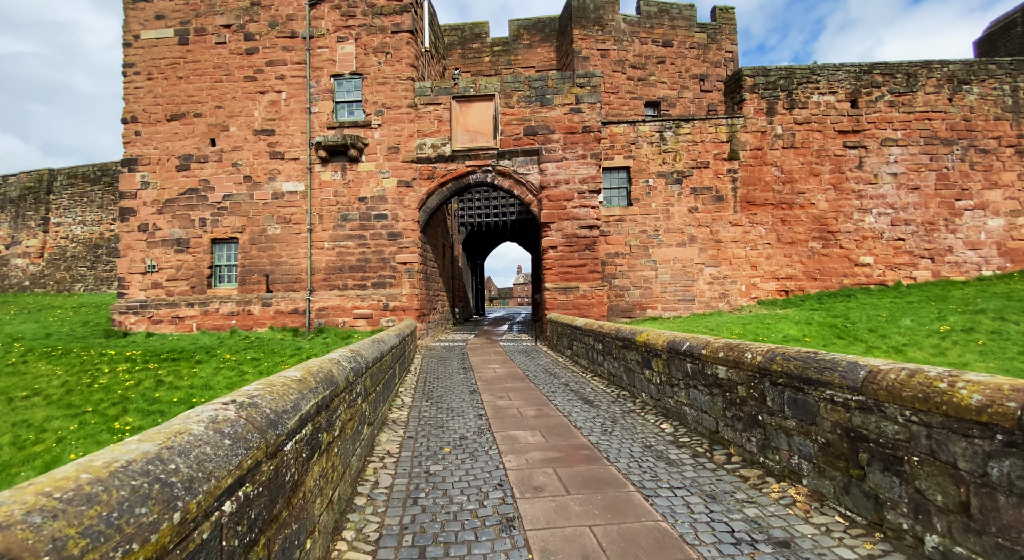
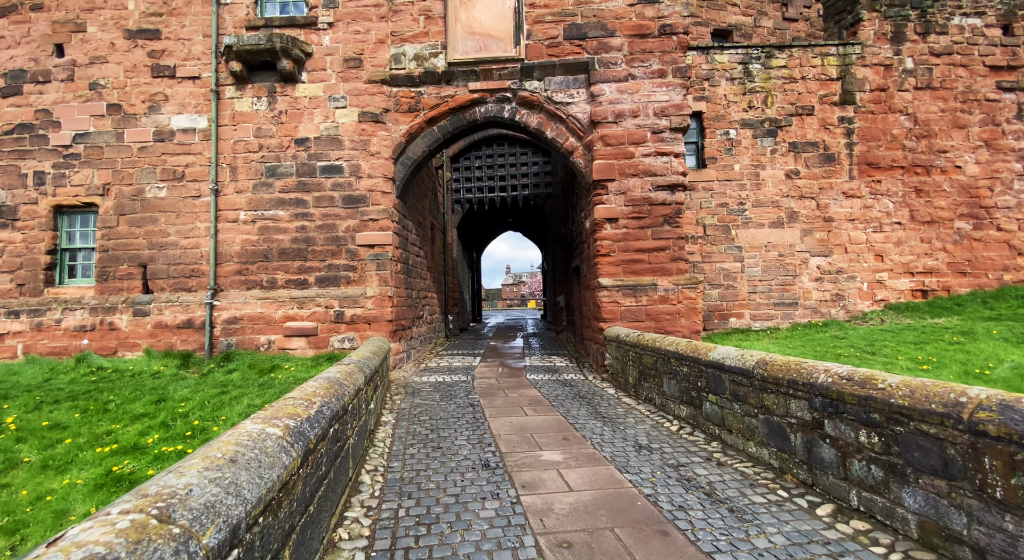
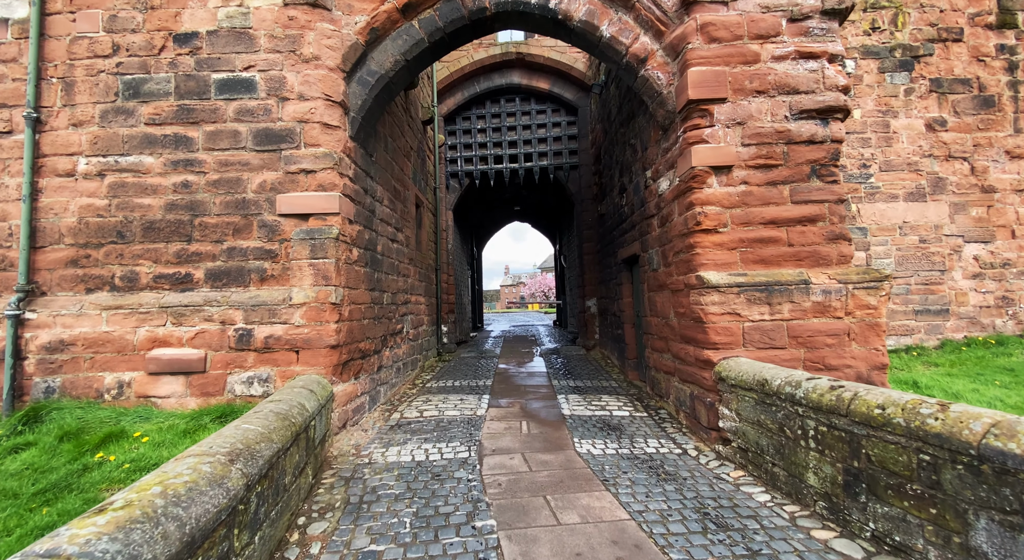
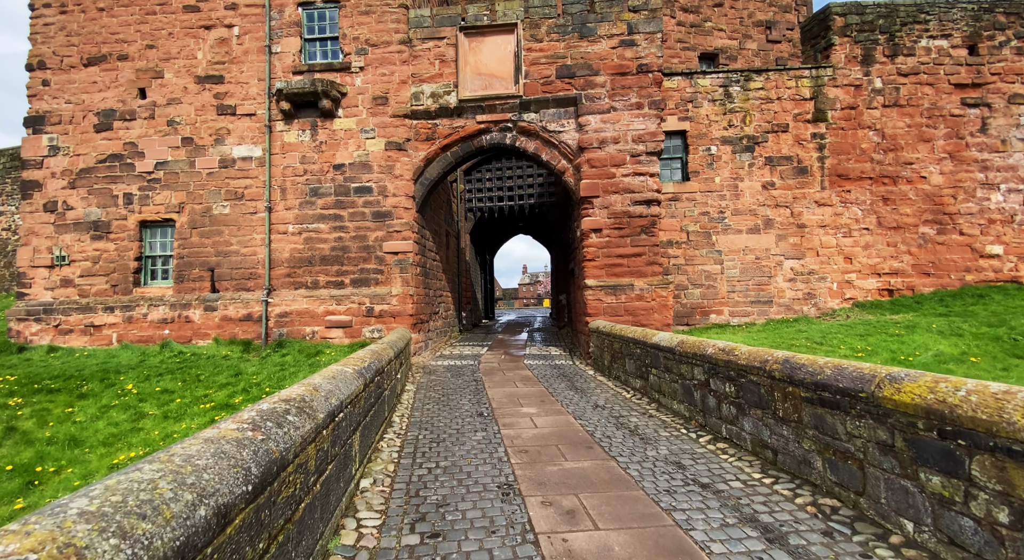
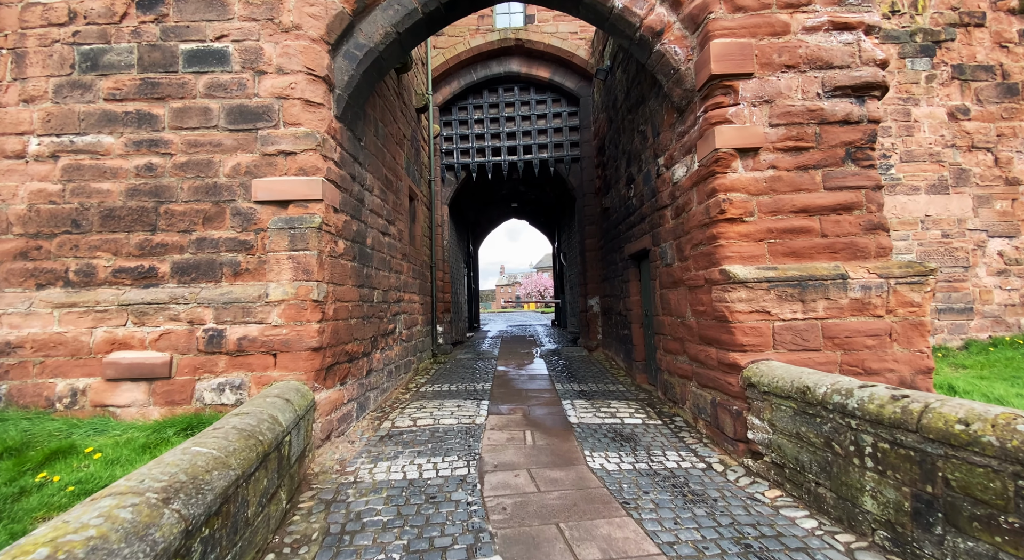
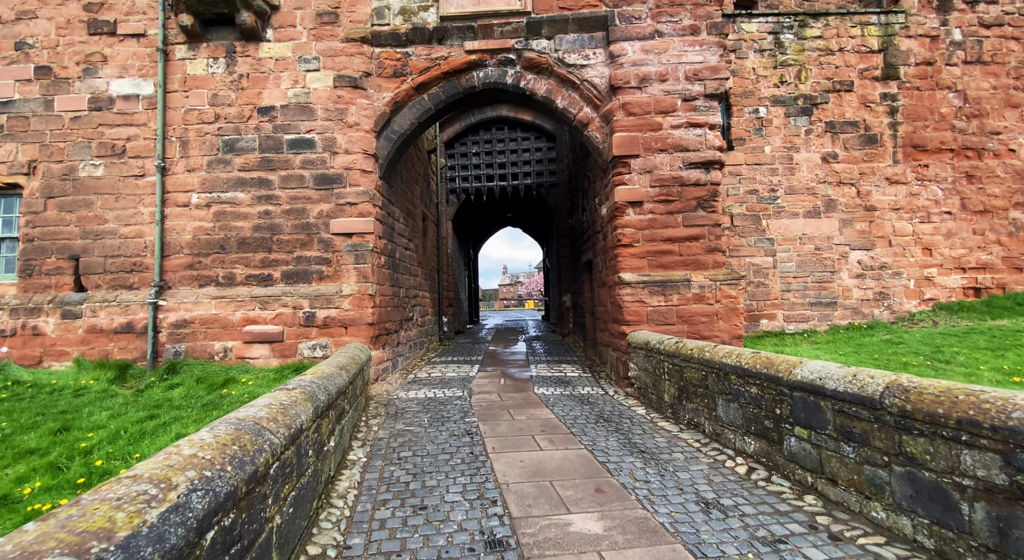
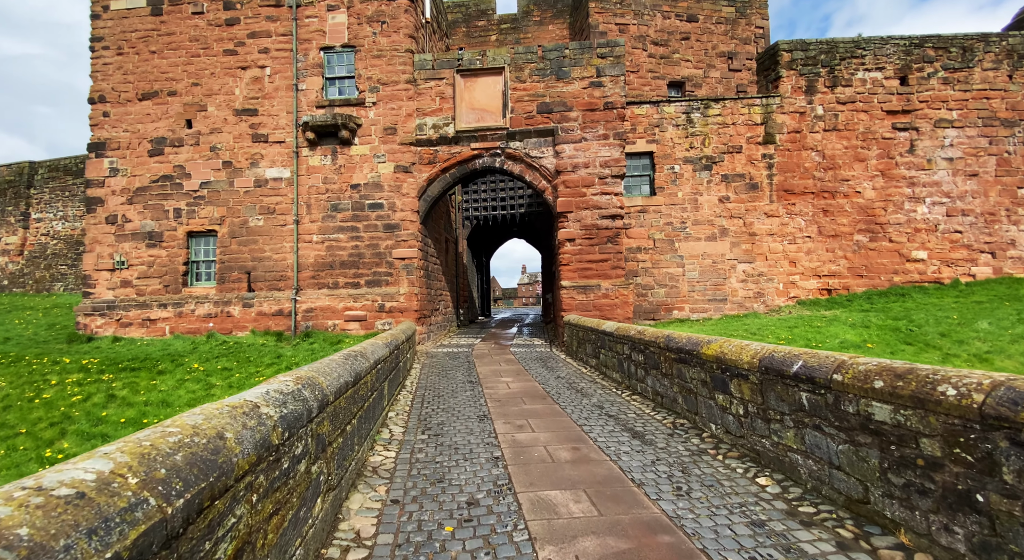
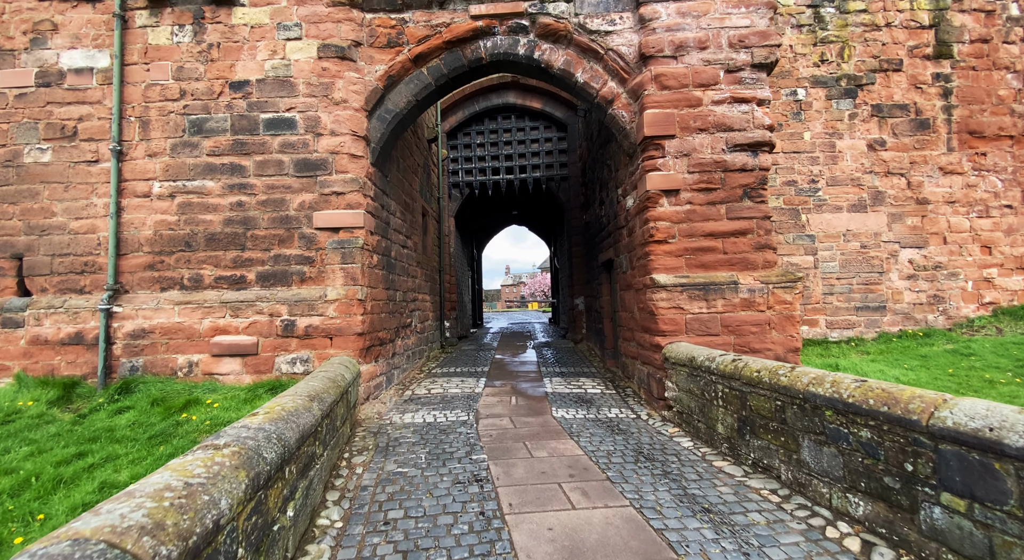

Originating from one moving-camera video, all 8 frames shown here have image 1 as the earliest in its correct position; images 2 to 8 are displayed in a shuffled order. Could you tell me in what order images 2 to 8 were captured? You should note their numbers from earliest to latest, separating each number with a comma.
7, 4, 2, 6, 8, 3, 5
